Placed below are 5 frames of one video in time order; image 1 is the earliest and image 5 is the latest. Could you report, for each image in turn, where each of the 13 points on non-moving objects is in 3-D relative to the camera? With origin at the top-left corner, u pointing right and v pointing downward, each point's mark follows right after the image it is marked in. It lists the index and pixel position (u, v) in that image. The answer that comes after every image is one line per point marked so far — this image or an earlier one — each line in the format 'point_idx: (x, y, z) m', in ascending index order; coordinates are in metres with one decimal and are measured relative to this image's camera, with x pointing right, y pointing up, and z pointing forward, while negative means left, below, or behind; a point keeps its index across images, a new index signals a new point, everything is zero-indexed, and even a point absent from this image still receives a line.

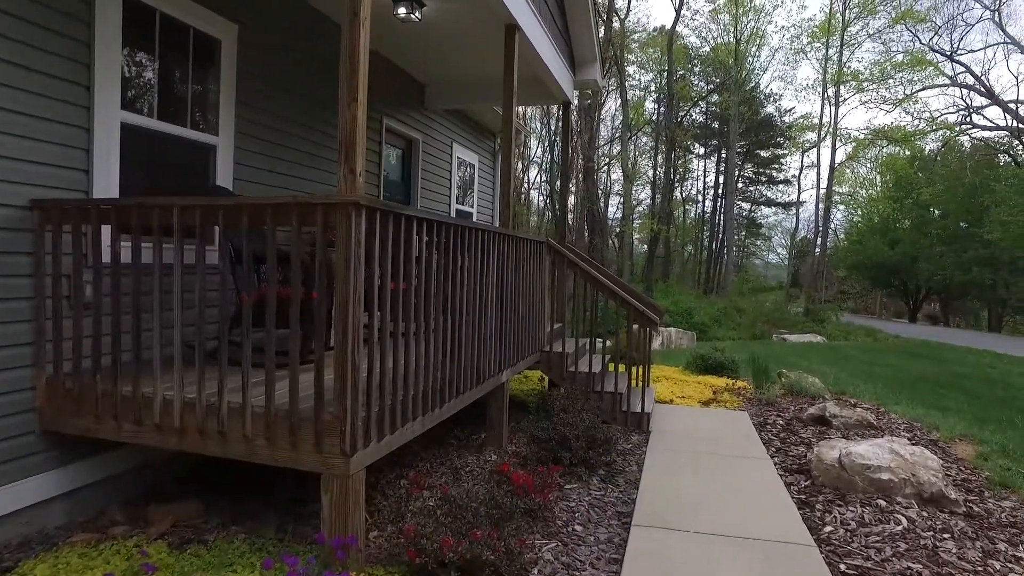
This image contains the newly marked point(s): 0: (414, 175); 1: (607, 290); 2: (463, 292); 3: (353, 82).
0: (-1.2, +1.4, +7.7) m
1: (+0.9, 0.0, +6.0) m
2: (-0.3, 0.0, +4.3) m
3: (-0.7, +0.9, +2.6) m
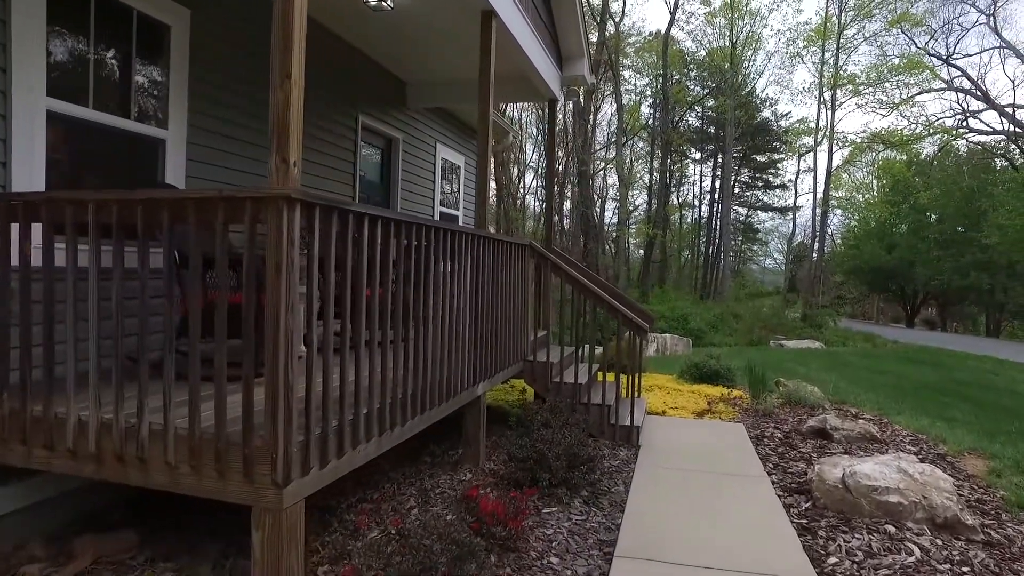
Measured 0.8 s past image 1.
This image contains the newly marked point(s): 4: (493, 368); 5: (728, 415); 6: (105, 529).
0: (-1.4, +1.3, +7.4) m
1: (+0.8, -0.1, +5.7) m
2: (-0.5, -0.1, +3.9) m
3: (-0.8, +0.8, +2.3) m
4: (-0.1, -0.7, +5.0) m
5: (+2.3, -1.4, +6.7) m
6: (-2.0, -1.2, +3.1) m
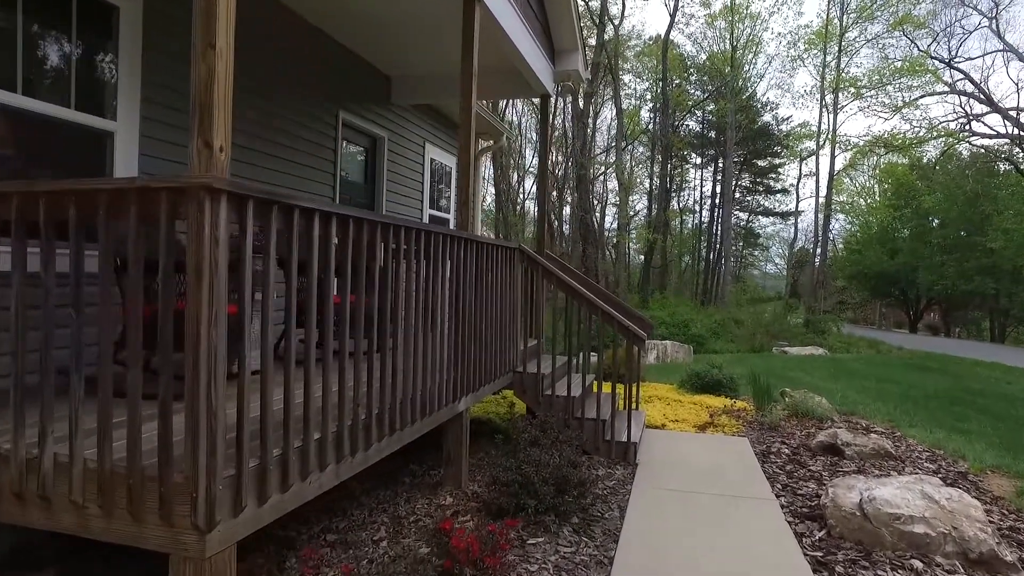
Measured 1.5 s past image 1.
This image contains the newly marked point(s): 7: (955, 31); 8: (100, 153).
0: (-1.5, +1.3, +7.0) m
1: (+0.7, -0.1, +5.3) m
2: (-0.6, -0.1, +3.6) m
3: (-0.9, +0.8, +1.9) m
4: (-0.2, -0.7, +4.7) m
5: (+2.3, -1.4, +6.3) m
6: (-2.1, -1.2, +2.7) m
7: (+10.9, +6.3, +15.0) m
8: (-2.5, +0.8, +3.6) m
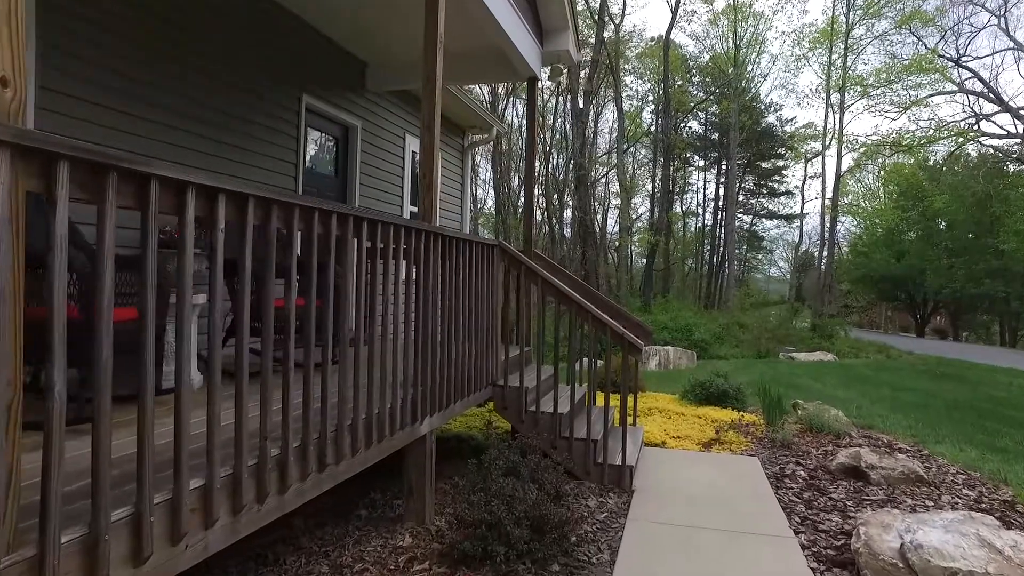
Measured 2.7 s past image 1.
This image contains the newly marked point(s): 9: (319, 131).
0: (-1.7, +1.2, +6.4) m
1: (+0.5, -0.1, +4.7) m
2: (-0.7, -0.1, +3.0) m
3: (-1.1, +0.8, +1.3) m
4: (-0.4, -0.7, +4.1) m
5: (+2.1, -1.5, +5.7) m
6: (-2.3, -1.2, +2.1) m
7: (+10.7, +6.2, +14.4) m
8: (-2.7, +0.8, +3.1) m
9: (-1.9, +1.5, +6.0) m
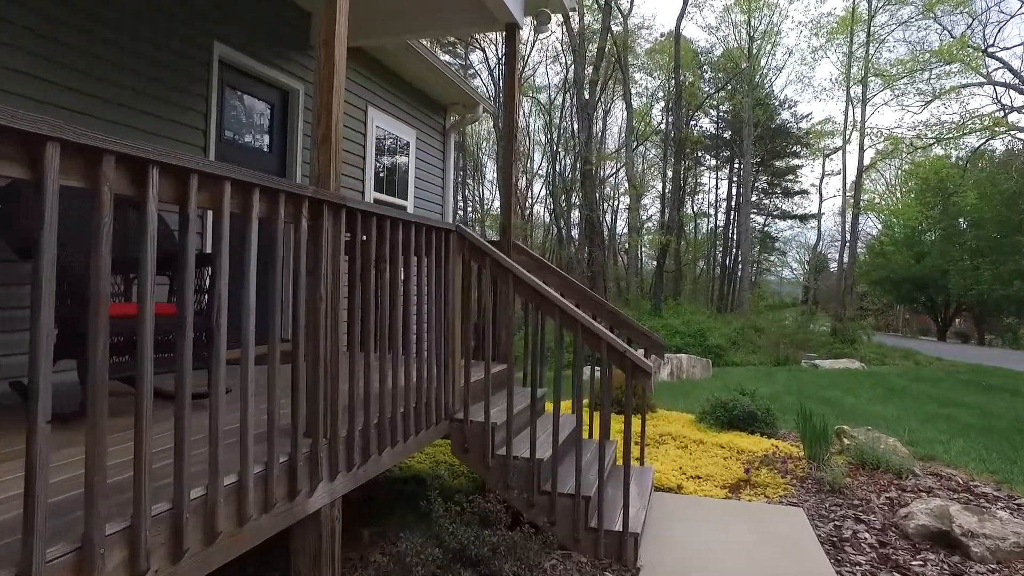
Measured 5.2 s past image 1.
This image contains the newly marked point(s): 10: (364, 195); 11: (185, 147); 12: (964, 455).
0: (-1.8, +1.2, +5.3) m
1: (+0.3, -0.1, +3.5) m
2: (-1.0, -0.1, +1.8) m
3: (-1.4, +0.8, +0.1) m
4: (-0.6, -0.7, +2.9) m
5: (+1.9, -1.5, +4.5) m
6: (-2.6, -1.2, +0.9) m
7: (+10.7, +6.2, +13.1) m
8: (-2.9, +0.8, +1.9) m
9: (-2.1, +1.5, +4.8) m
10: (-1.5, +1.0, +6.4) m
11: (-2.3, +1.0, +4.1) m
12: (+4.1, -1.5, +5.5) m
